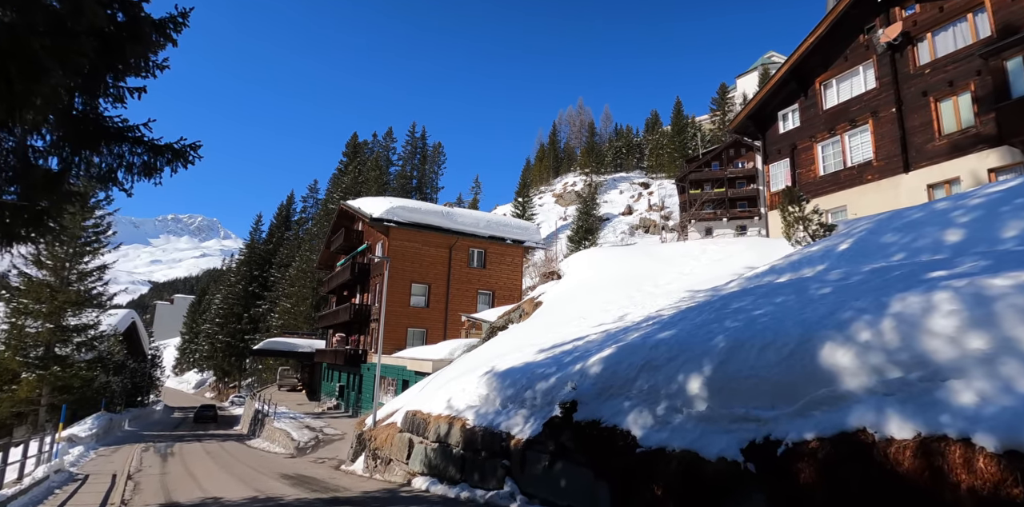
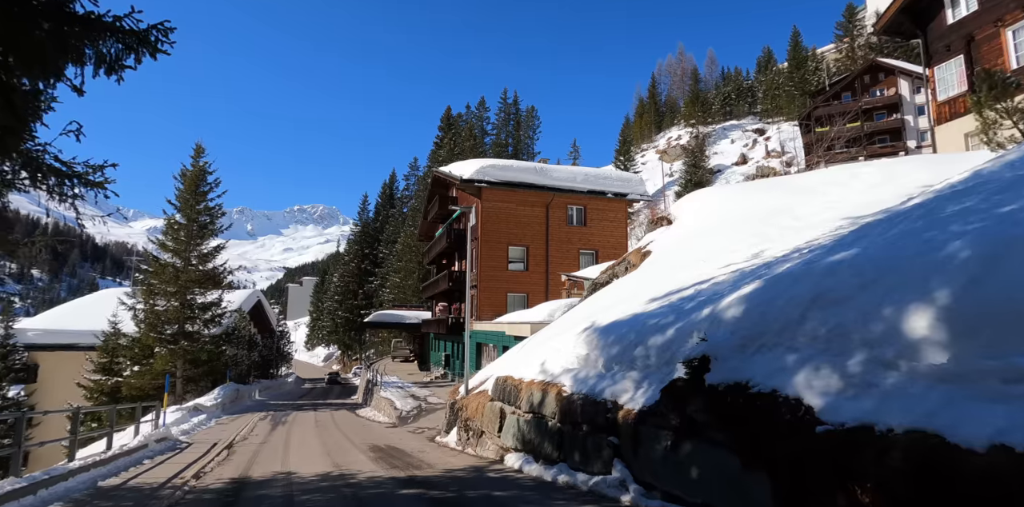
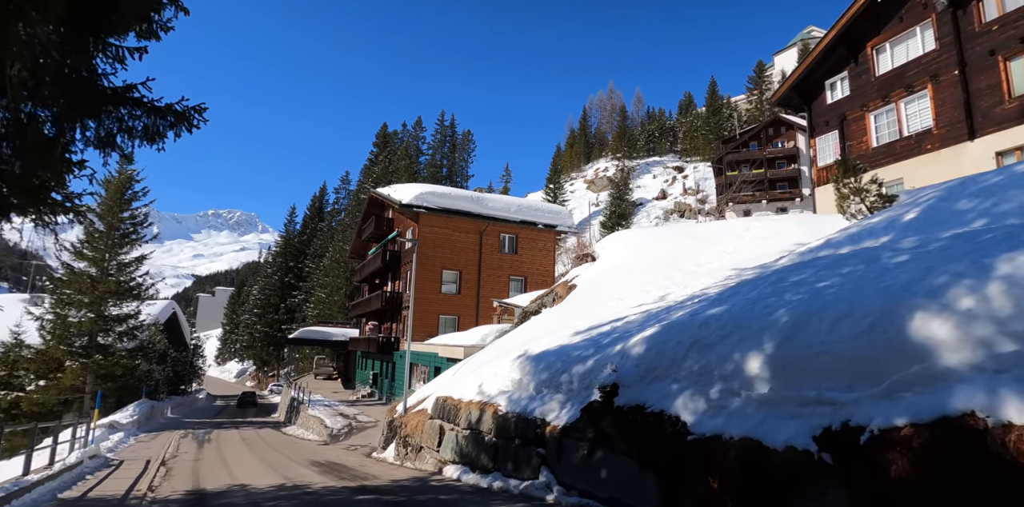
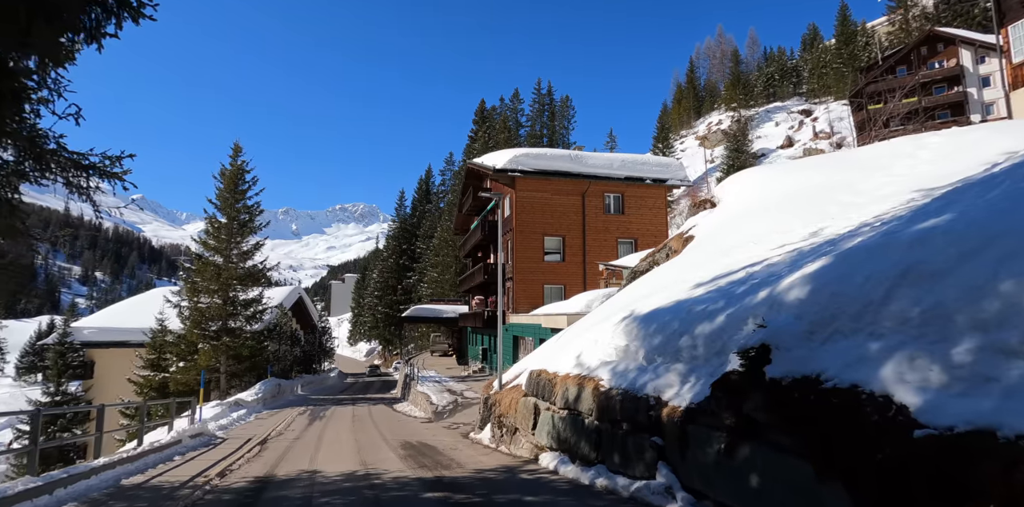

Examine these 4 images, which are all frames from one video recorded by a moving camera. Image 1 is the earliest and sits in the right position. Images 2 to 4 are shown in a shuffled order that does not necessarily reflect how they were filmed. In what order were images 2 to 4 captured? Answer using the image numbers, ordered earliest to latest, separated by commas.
3, 2, 4
